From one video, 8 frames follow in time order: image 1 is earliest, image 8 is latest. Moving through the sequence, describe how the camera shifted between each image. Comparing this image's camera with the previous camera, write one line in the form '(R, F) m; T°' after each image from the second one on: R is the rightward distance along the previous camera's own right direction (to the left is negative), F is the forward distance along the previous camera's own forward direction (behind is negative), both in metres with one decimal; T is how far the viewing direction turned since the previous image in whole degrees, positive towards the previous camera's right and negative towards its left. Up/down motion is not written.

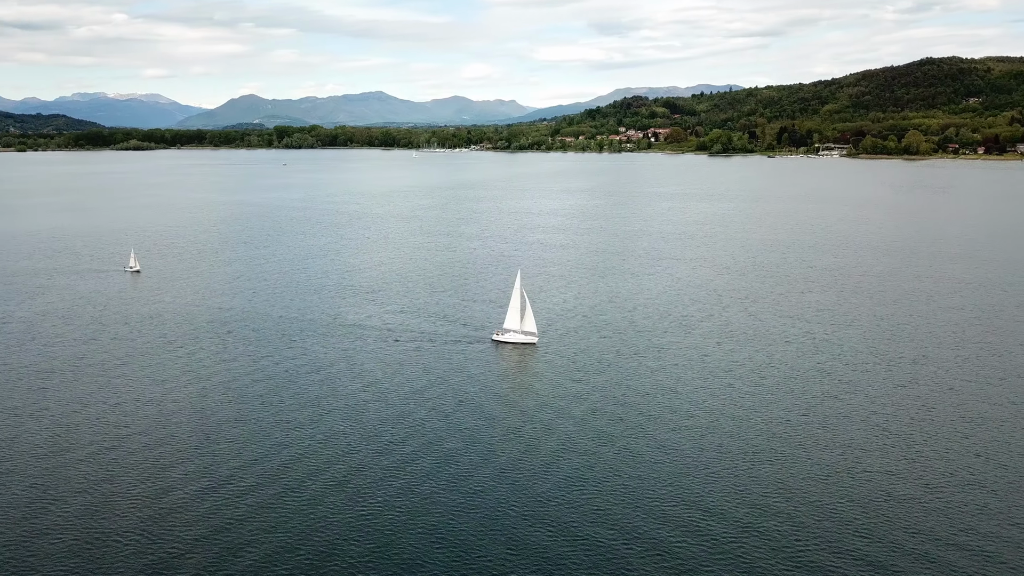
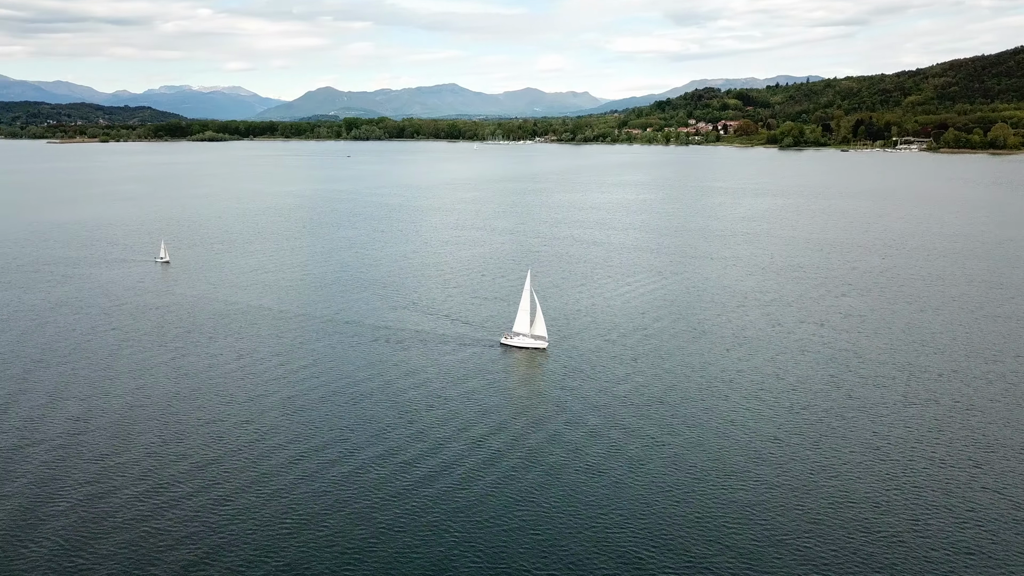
(+4.4, +2.4) m; -5°
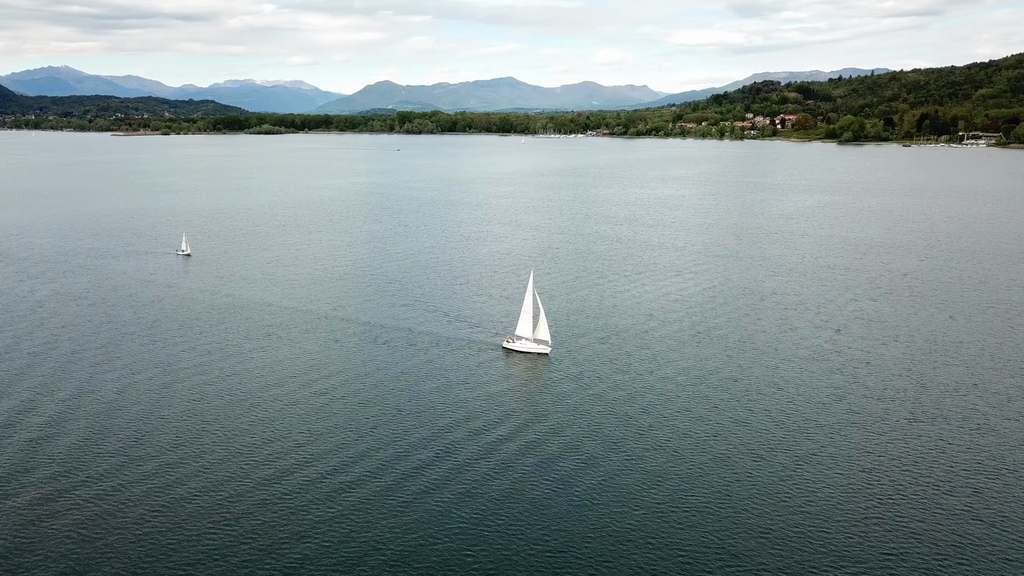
(+3.7, +1.8) m; -4°
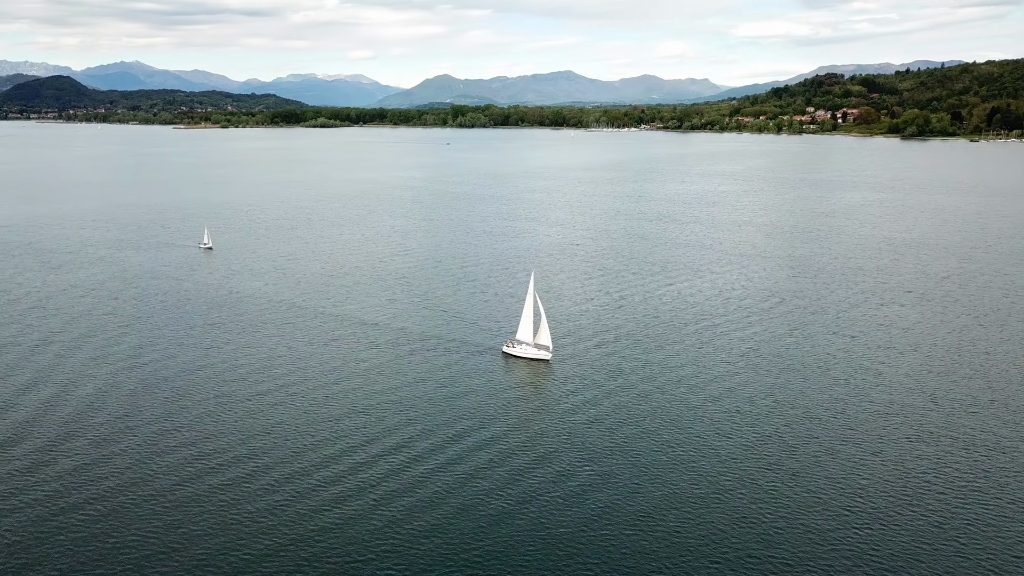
(+3.6, +1.9) m; -4°
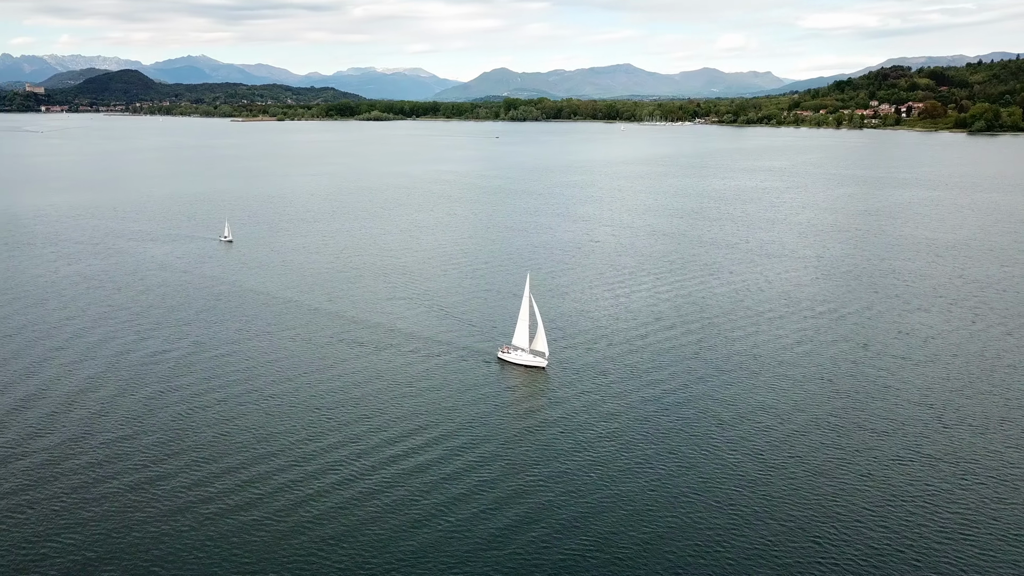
(+3.7, +1.9) m; -4°
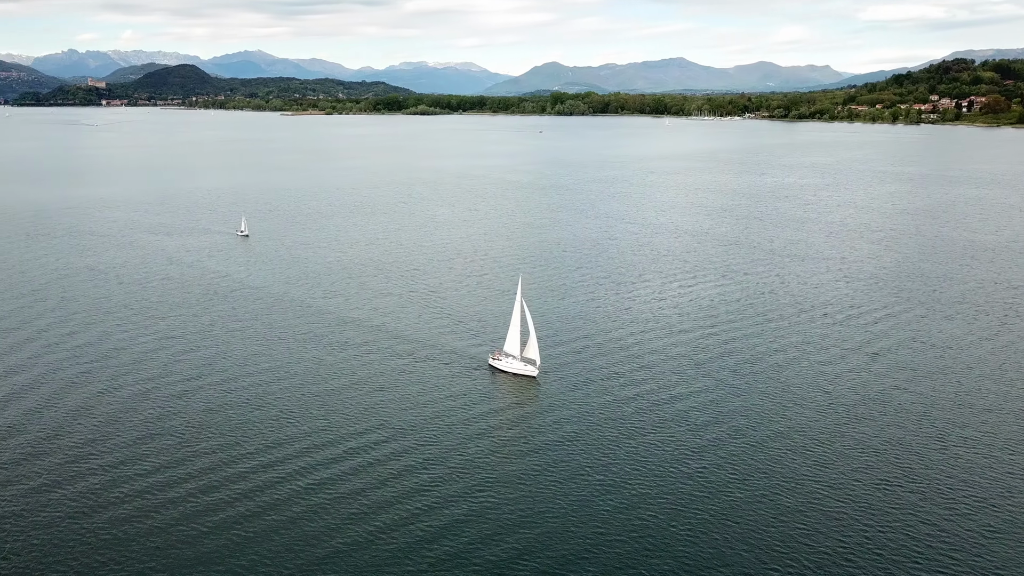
(+3.3, +1.7) m; -3°
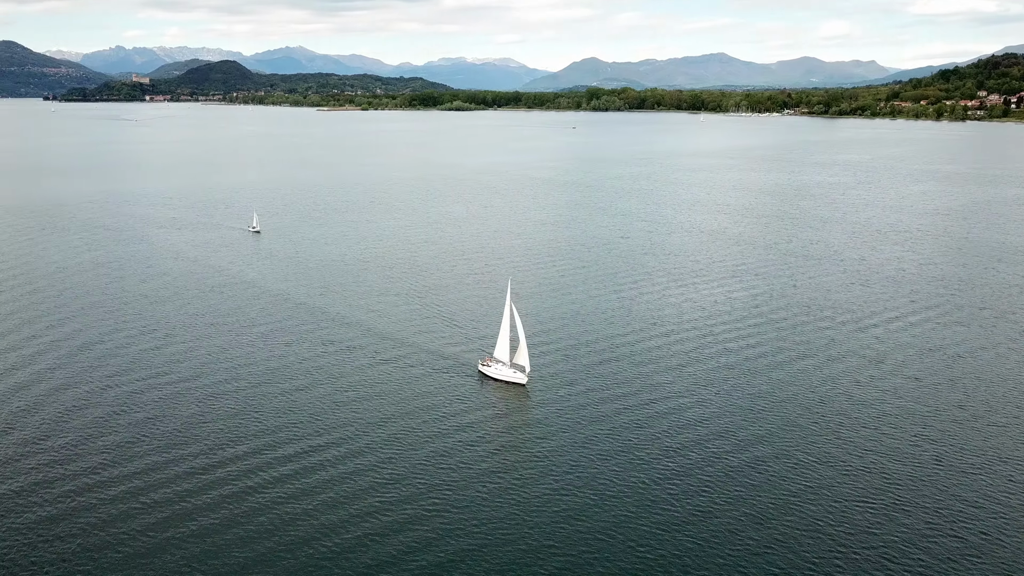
(+2.5, +1.3) m; -3°
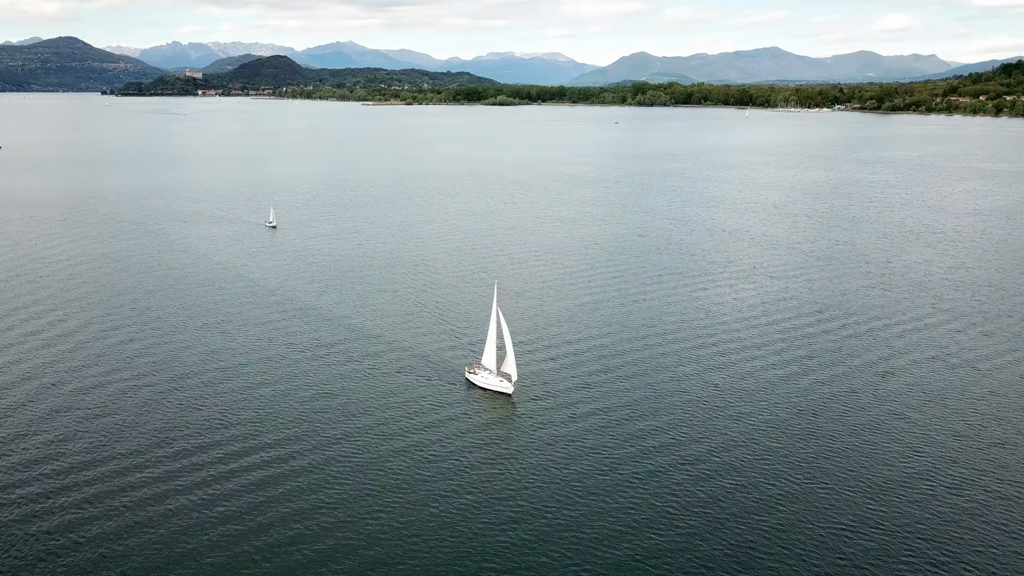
(+3.0, +1.5) m; -3°
